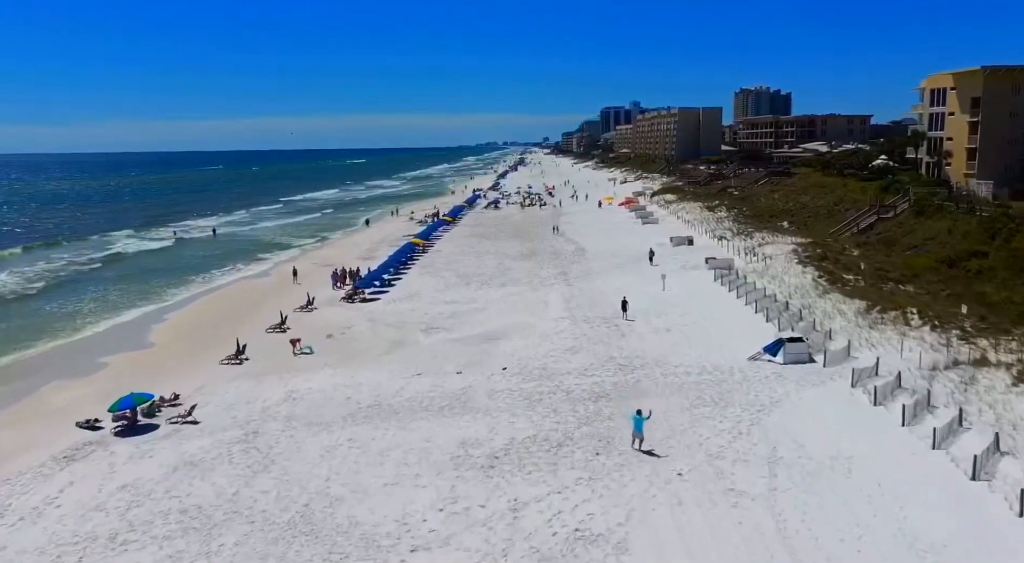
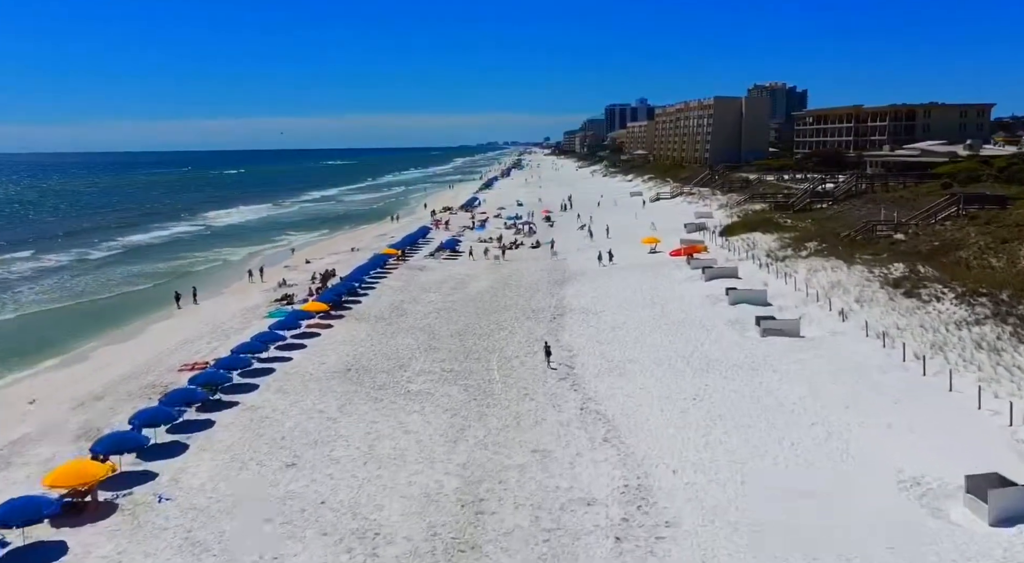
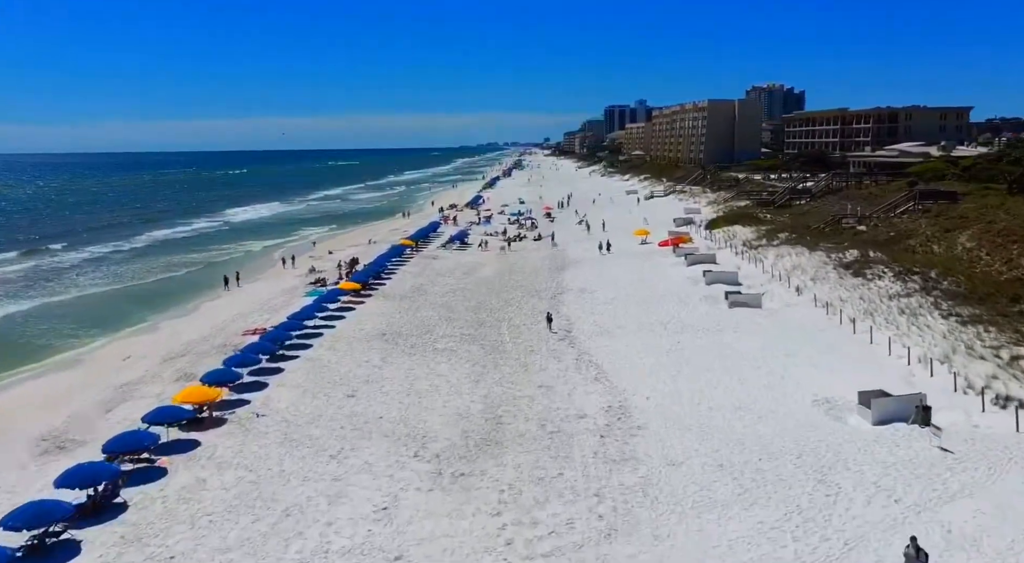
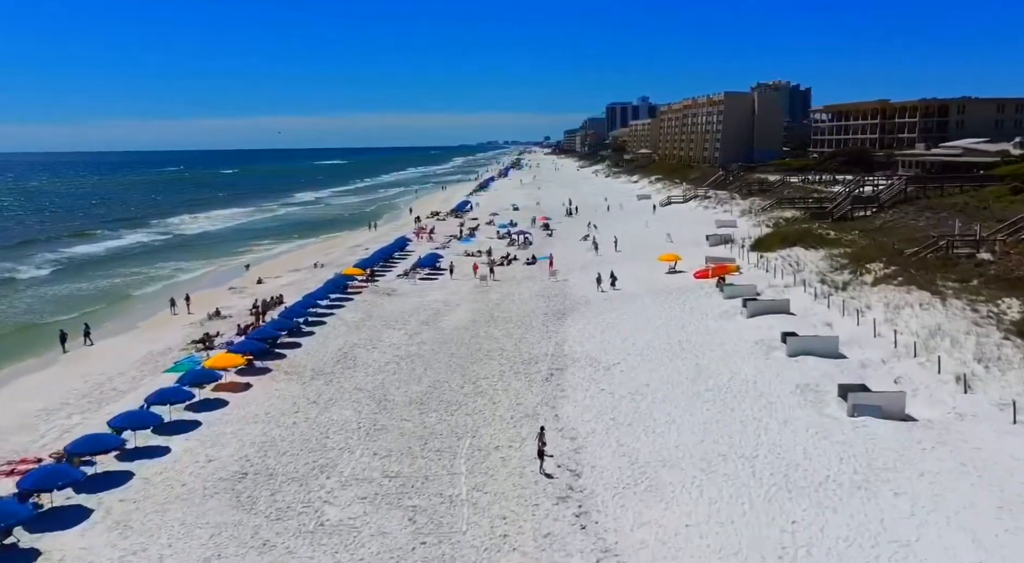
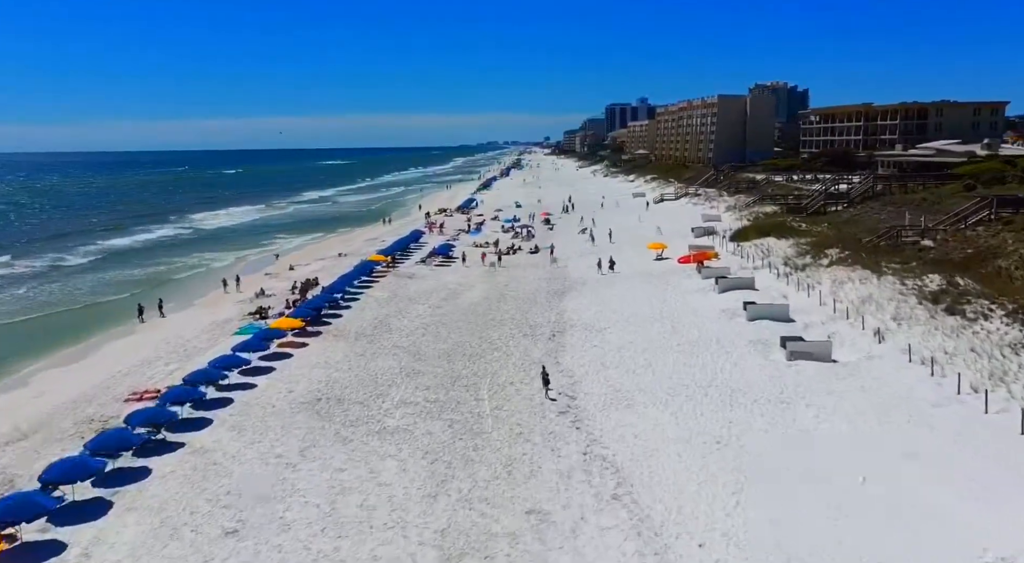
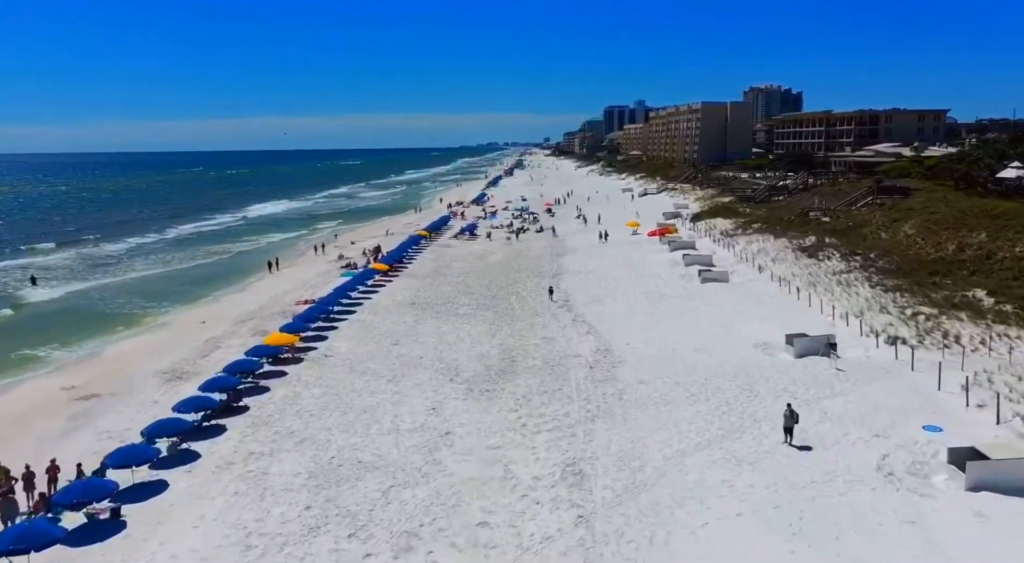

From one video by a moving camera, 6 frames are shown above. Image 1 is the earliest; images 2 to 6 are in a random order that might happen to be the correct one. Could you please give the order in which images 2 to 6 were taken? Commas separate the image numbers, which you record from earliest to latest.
6, 3, 2, 5, 4
